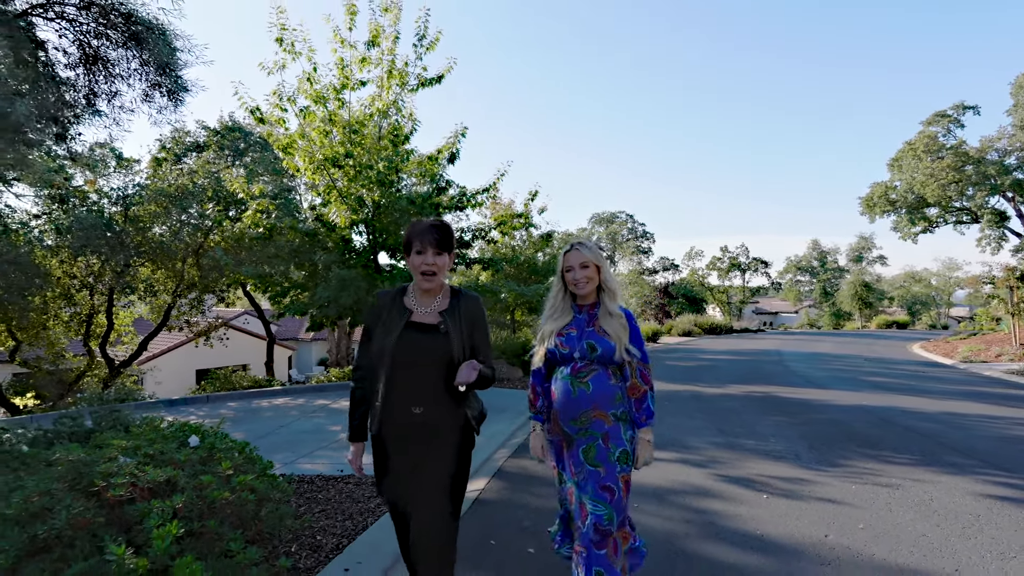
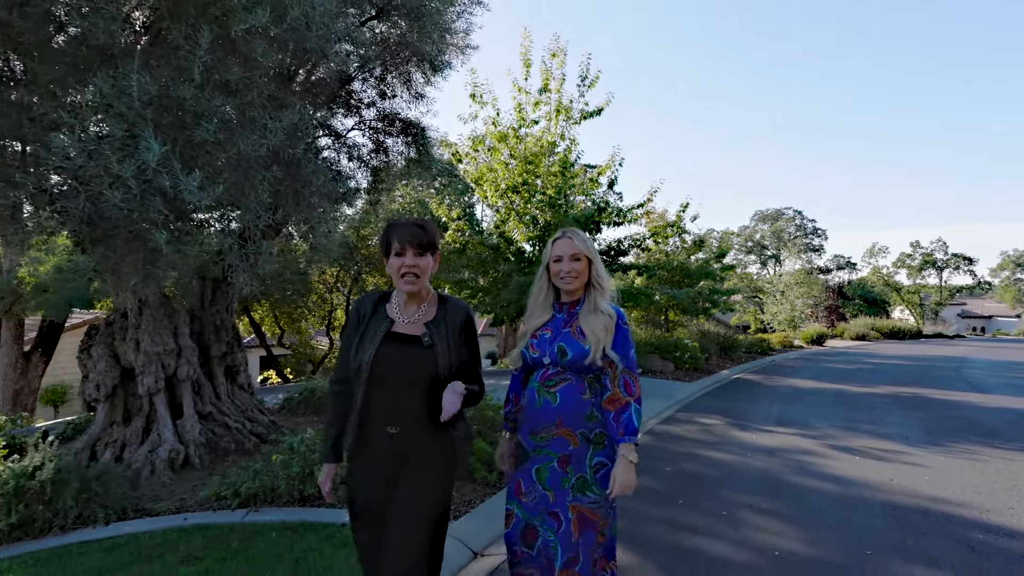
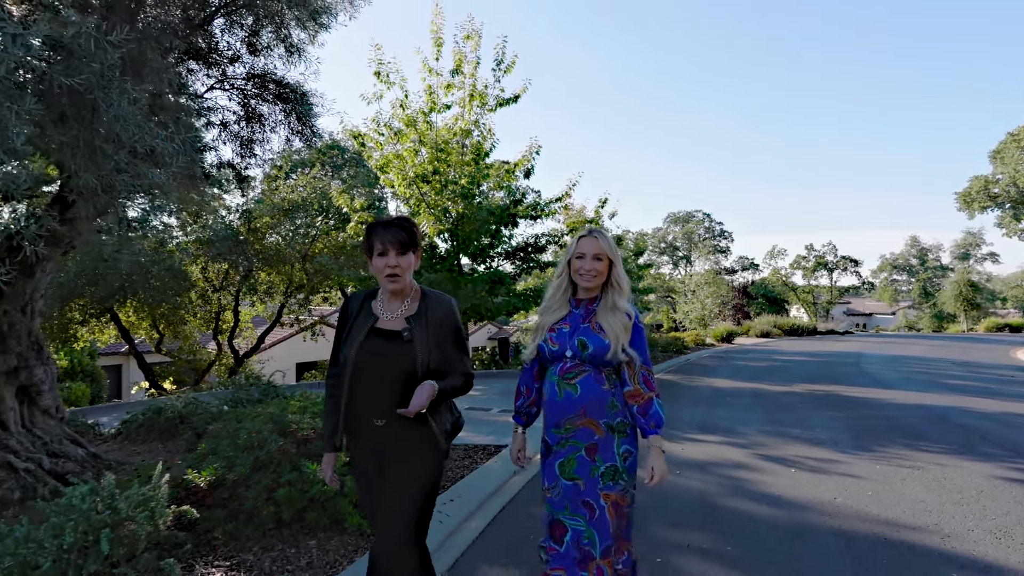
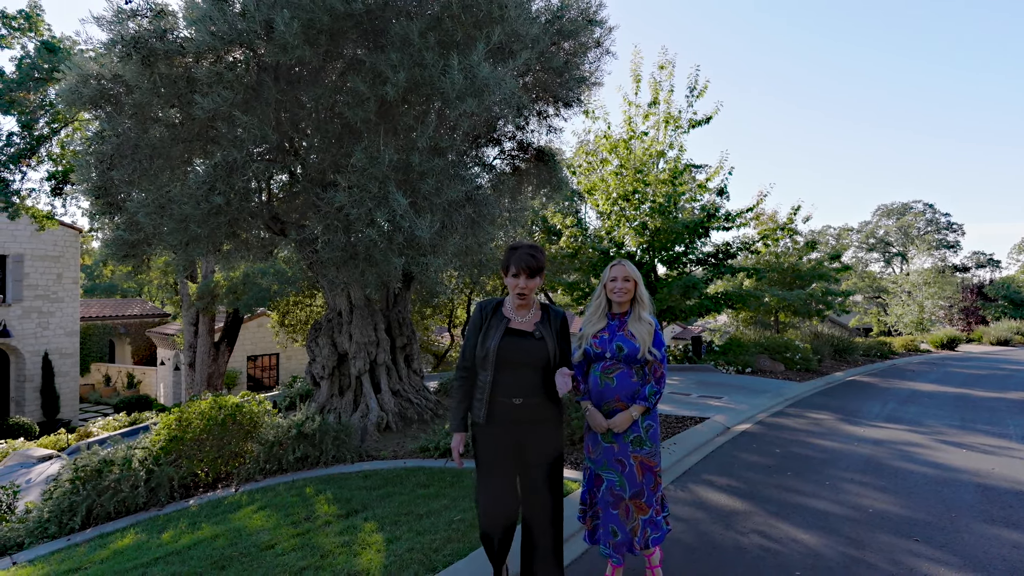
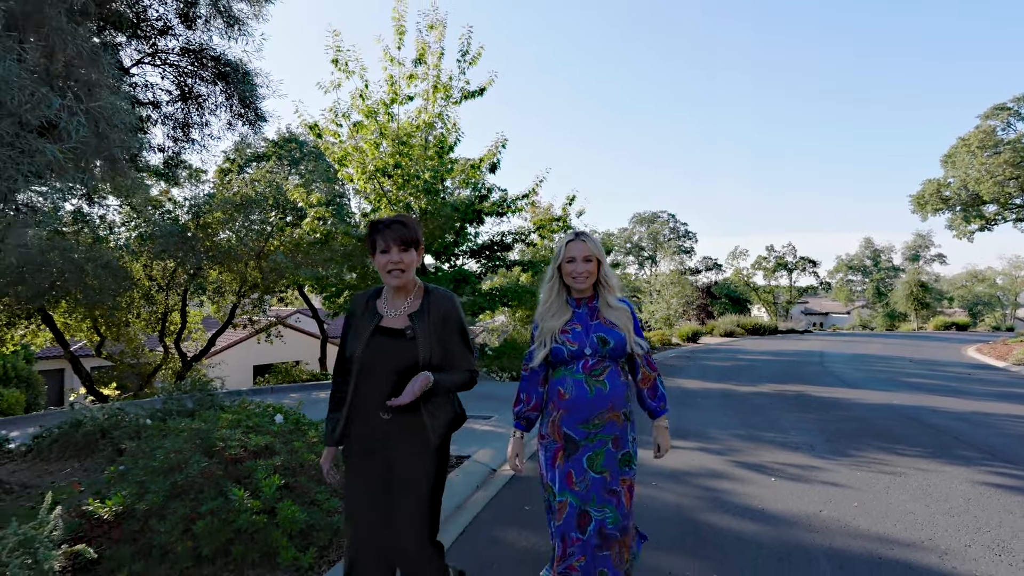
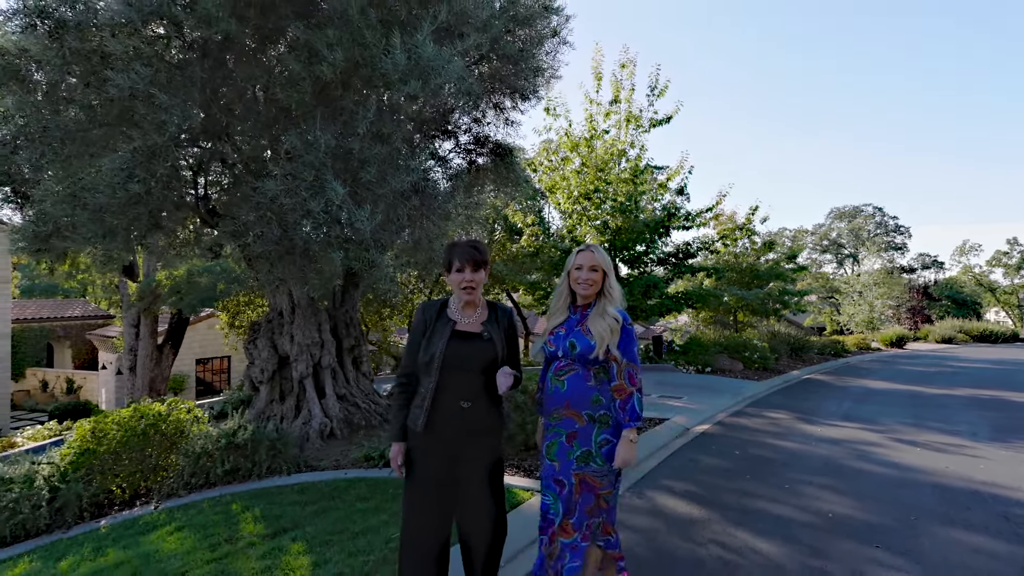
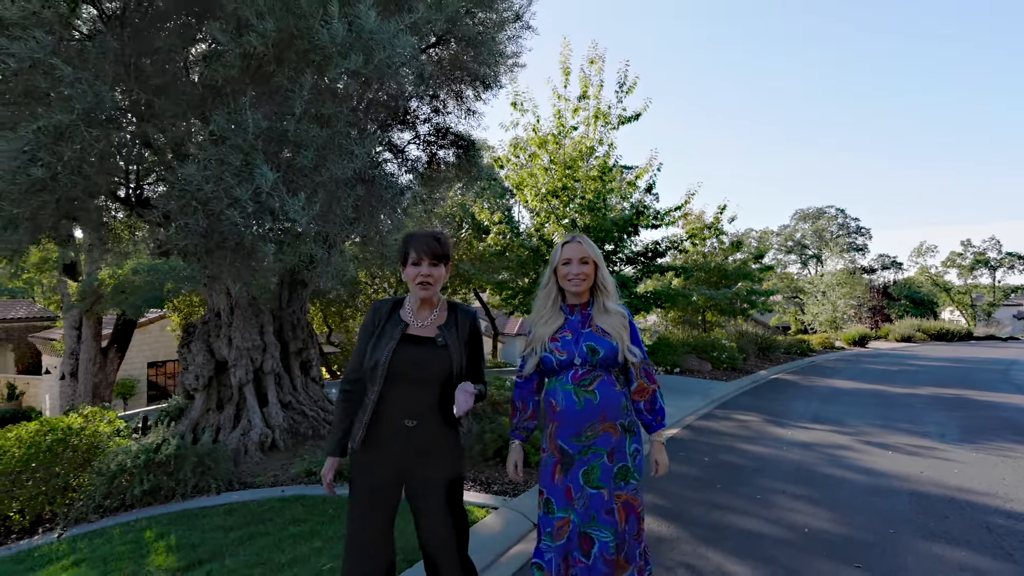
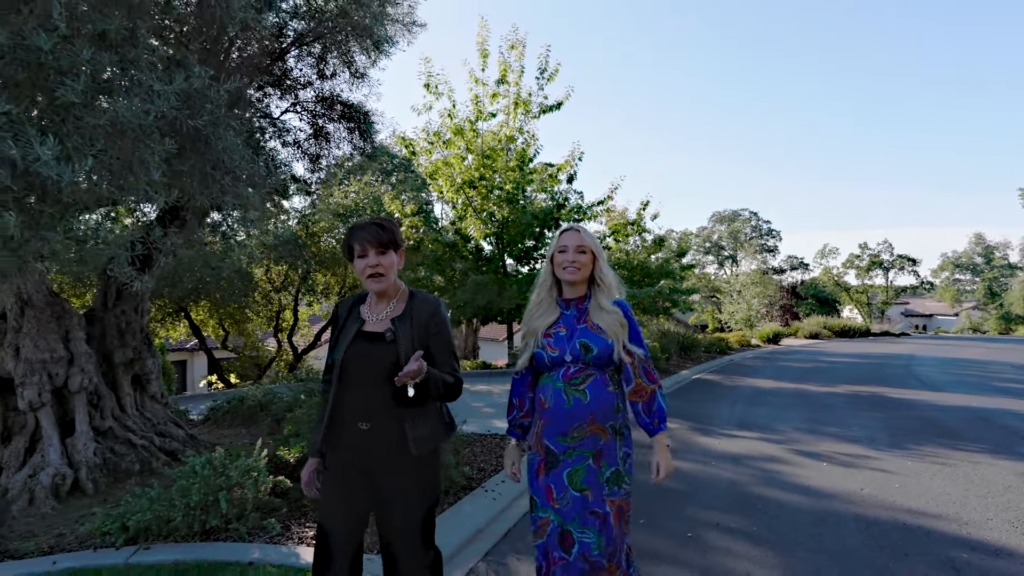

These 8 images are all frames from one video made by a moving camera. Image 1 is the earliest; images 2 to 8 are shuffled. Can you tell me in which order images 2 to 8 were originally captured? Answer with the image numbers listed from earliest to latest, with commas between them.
5, 3, 8, 2, 7, 6, 4
